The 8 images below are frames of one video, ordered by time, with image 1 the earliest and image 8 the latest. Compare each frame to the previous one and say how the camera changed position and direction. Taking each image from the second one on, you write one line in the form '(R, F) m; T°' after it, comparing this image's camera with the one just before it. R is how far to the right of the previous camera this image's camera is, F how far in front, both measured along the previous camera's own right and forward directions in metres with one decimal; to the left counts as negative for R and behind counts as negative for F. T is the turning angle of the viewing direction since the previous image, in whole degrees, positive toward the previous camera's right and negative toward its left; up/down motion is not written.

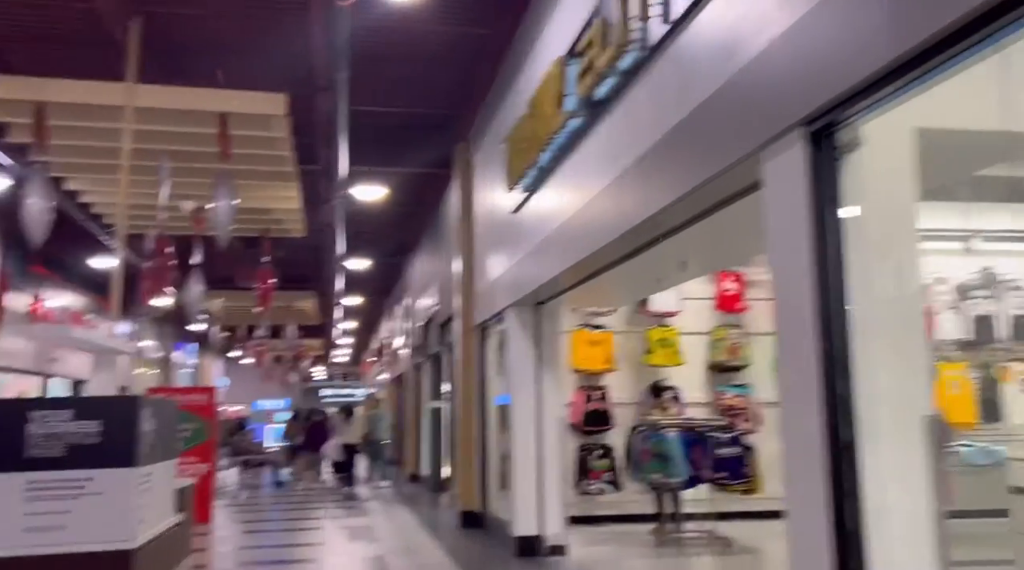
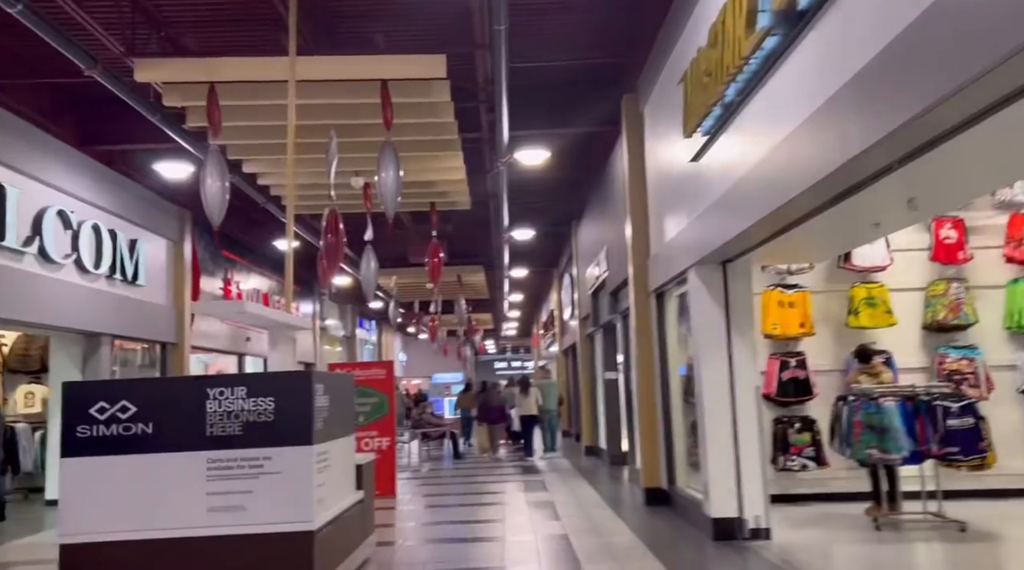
(-0.1, +0.4) m; -10°
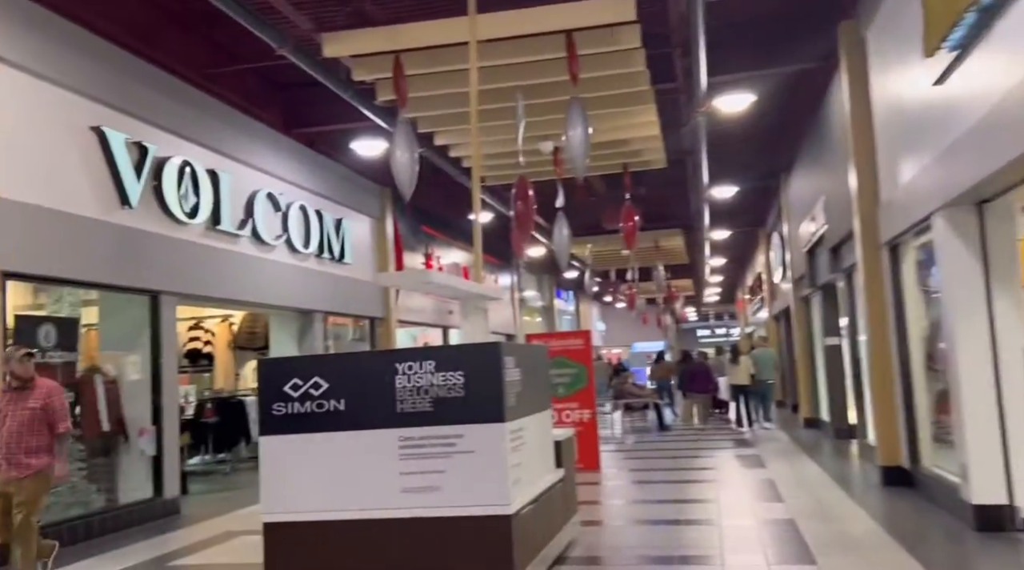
(0.0, +0.4) m; -12°
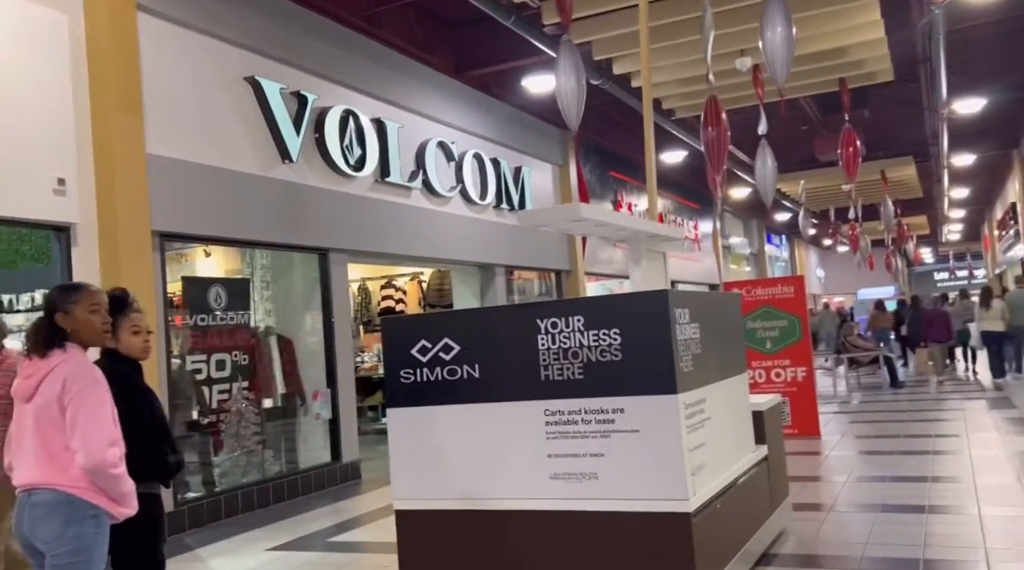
(+0.1, +0.9) m; -13°
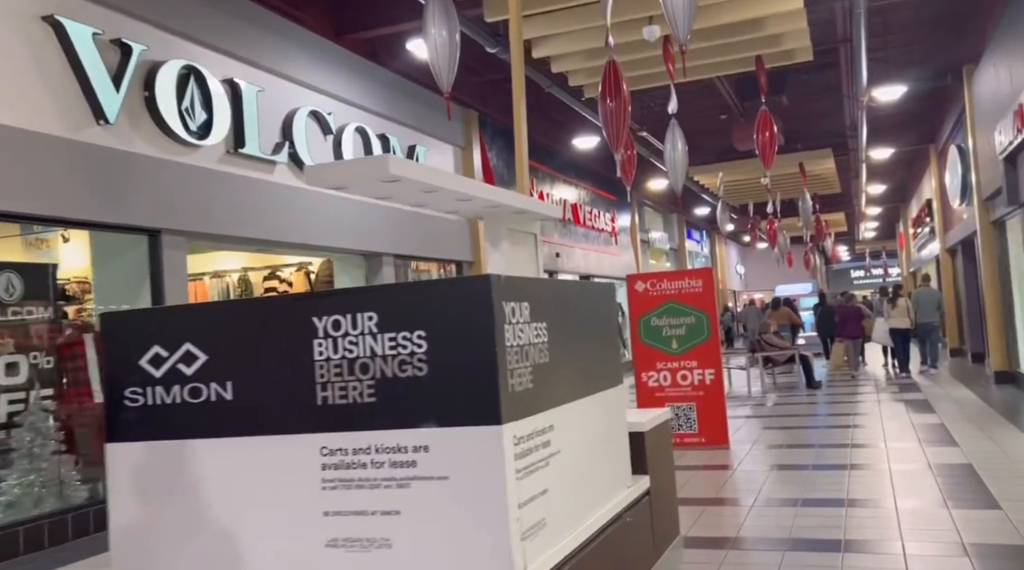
(+0.4, +0.9) m; +5°
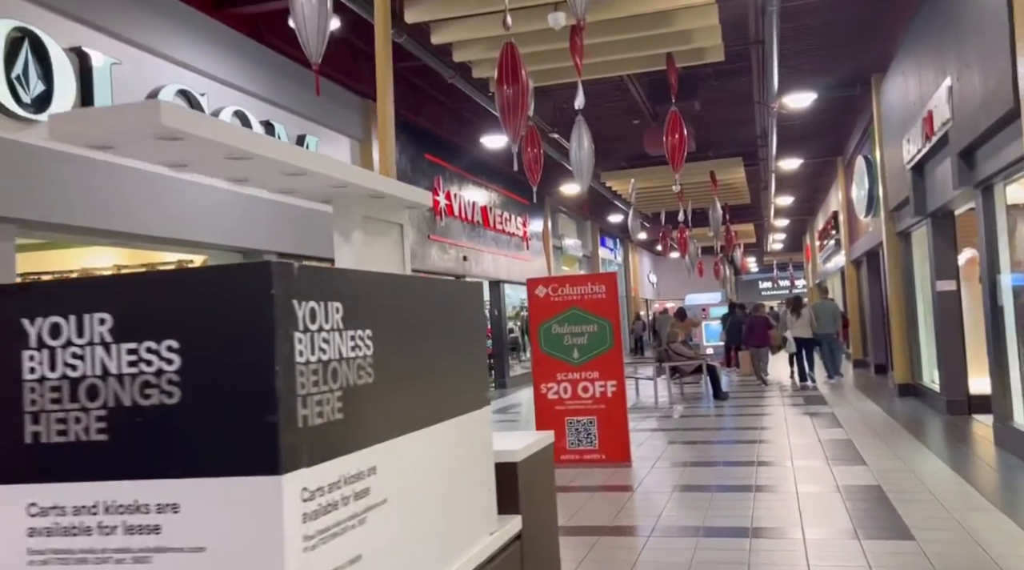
(+0.2, +0.6) m; +5°
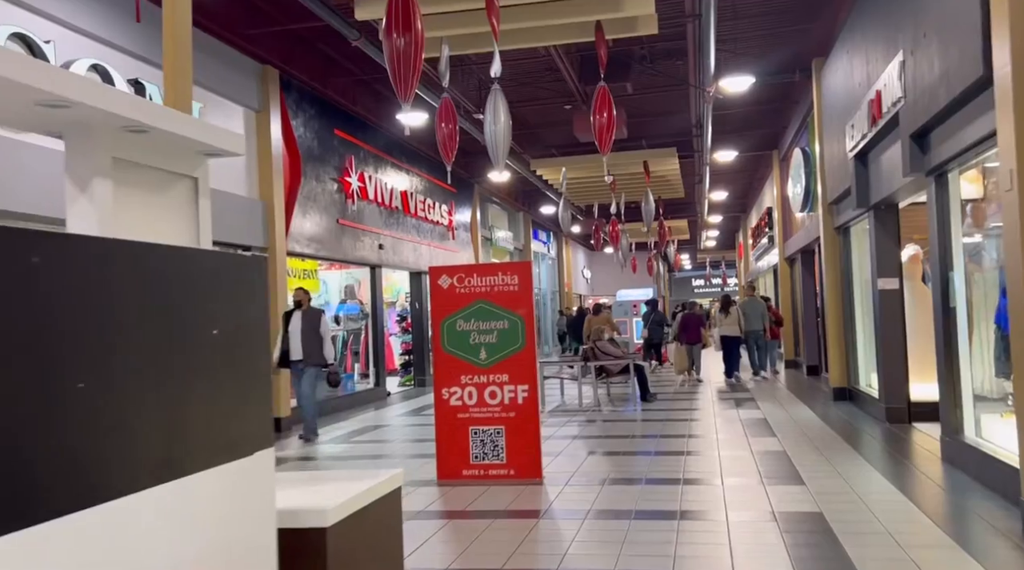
(+0.3, +0.9) m; +4°
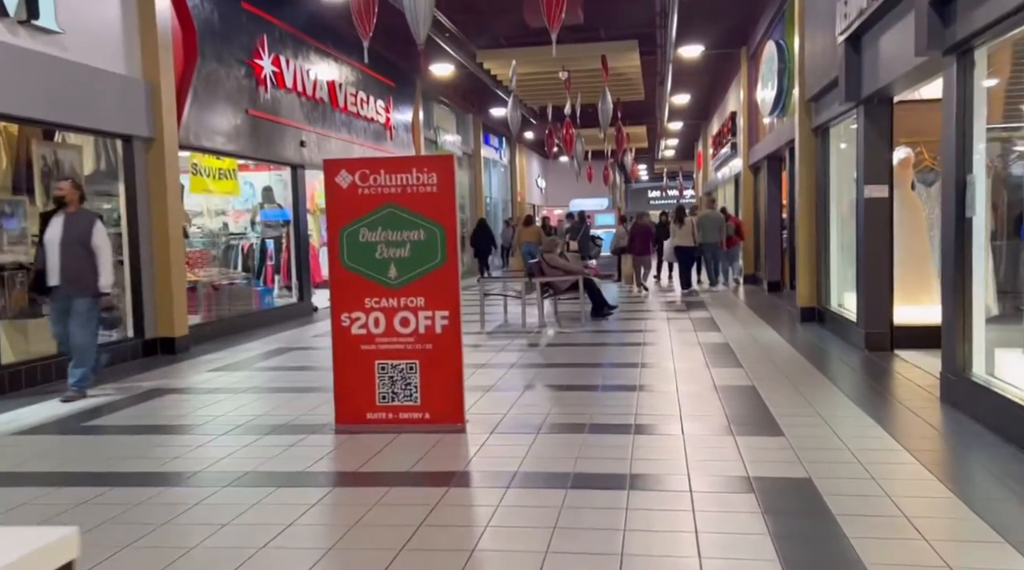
(+0.2, +1.2) m; +3°
